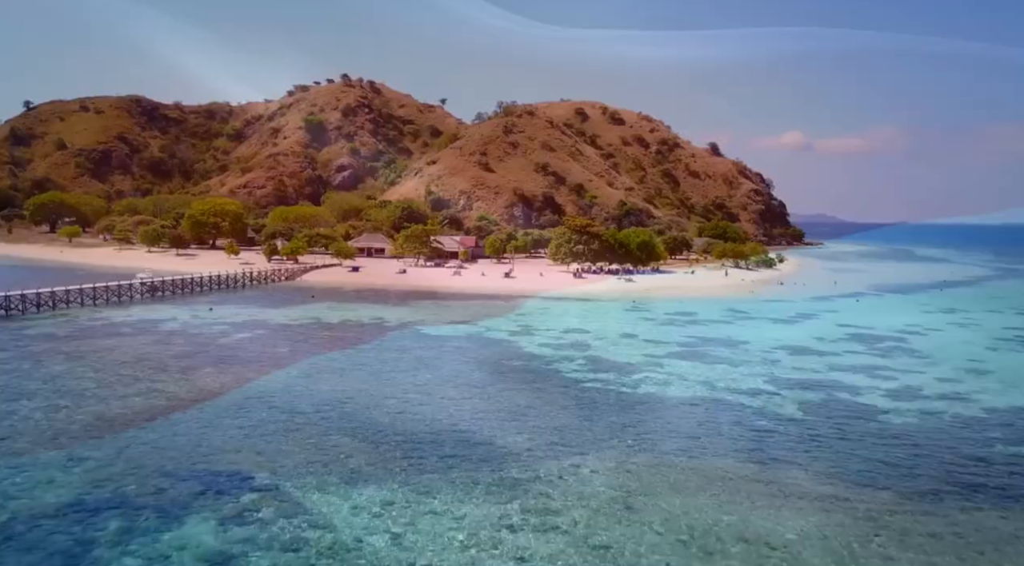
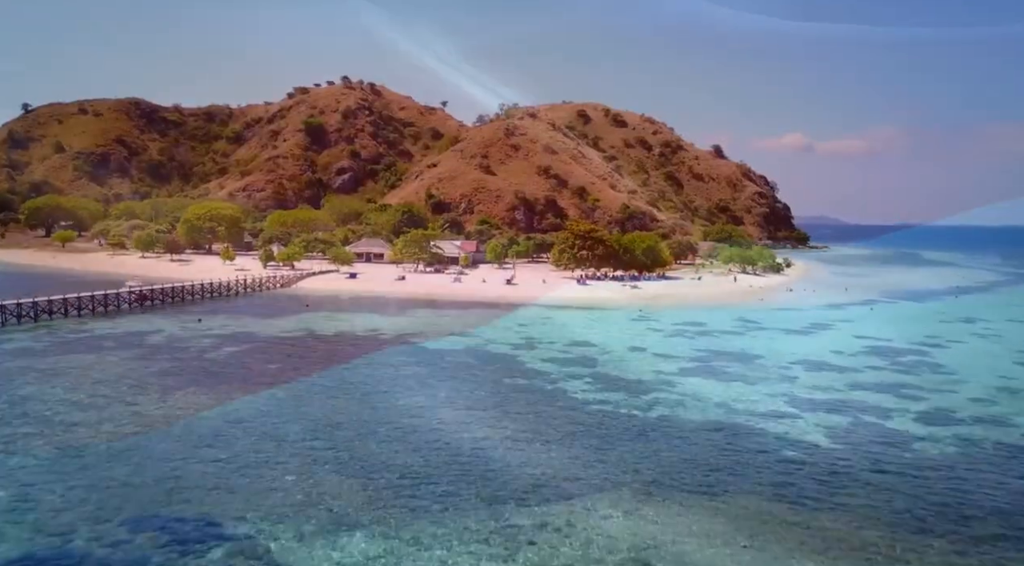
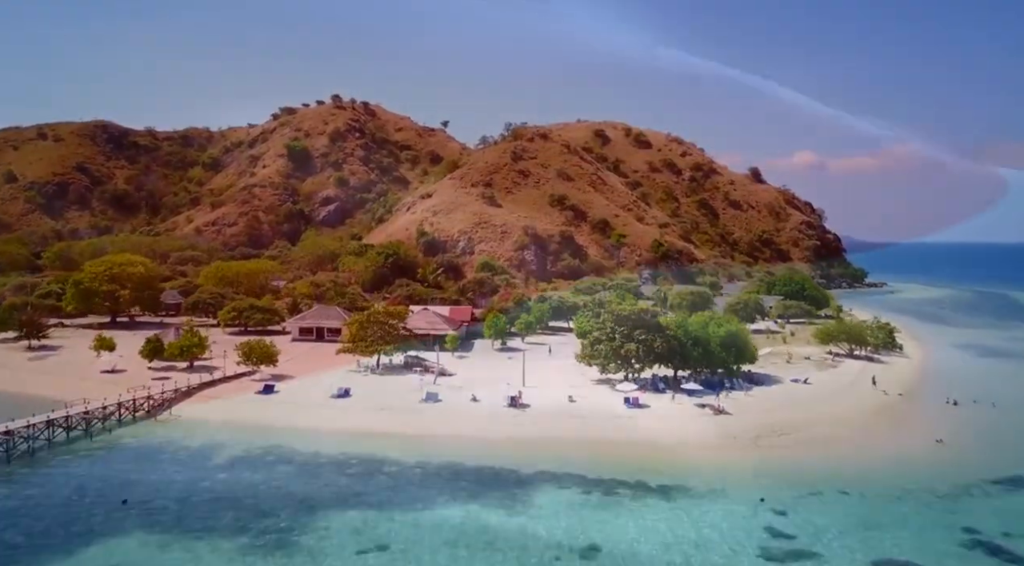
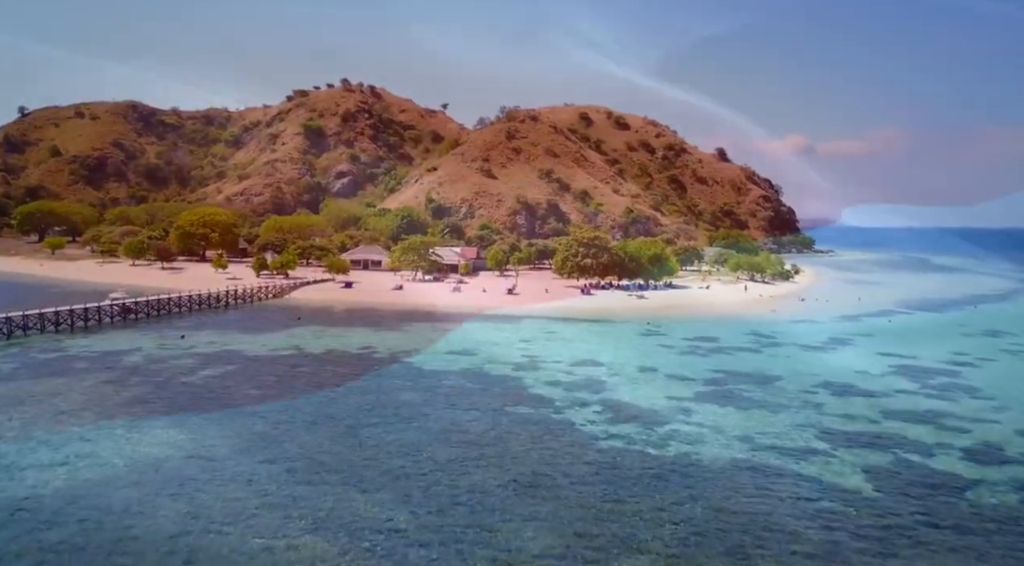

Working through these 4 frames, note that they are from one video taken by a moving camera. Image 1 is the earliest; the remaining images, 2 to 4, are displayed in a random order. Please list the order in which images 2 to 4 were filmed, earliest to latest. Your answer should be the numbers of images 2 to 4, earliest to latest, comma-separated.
2, 4, 3
